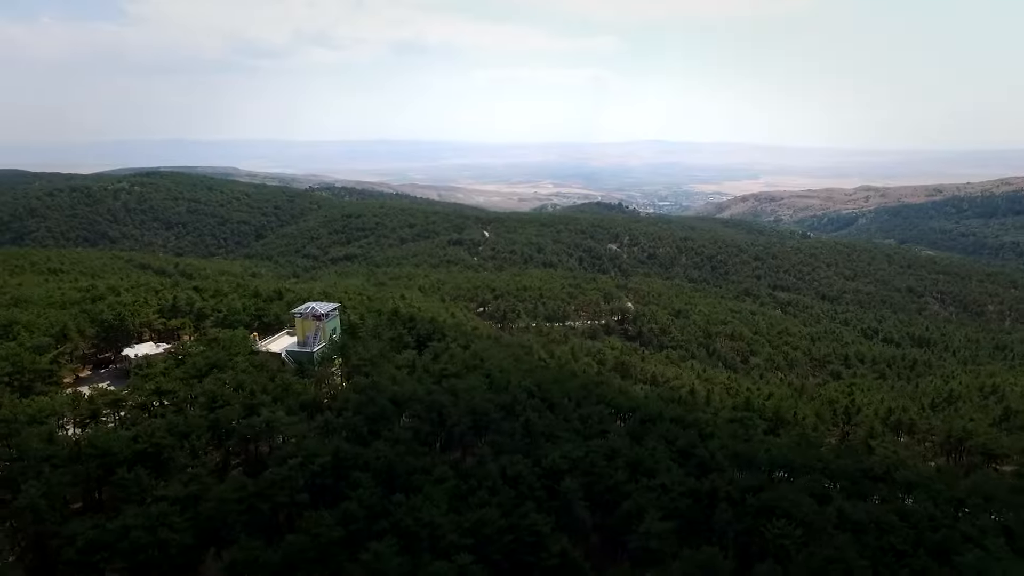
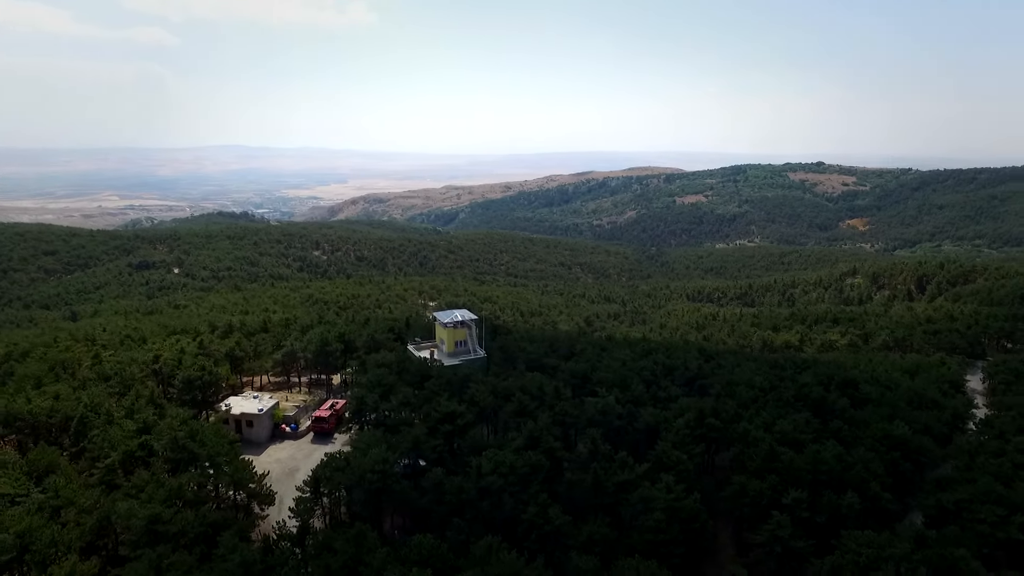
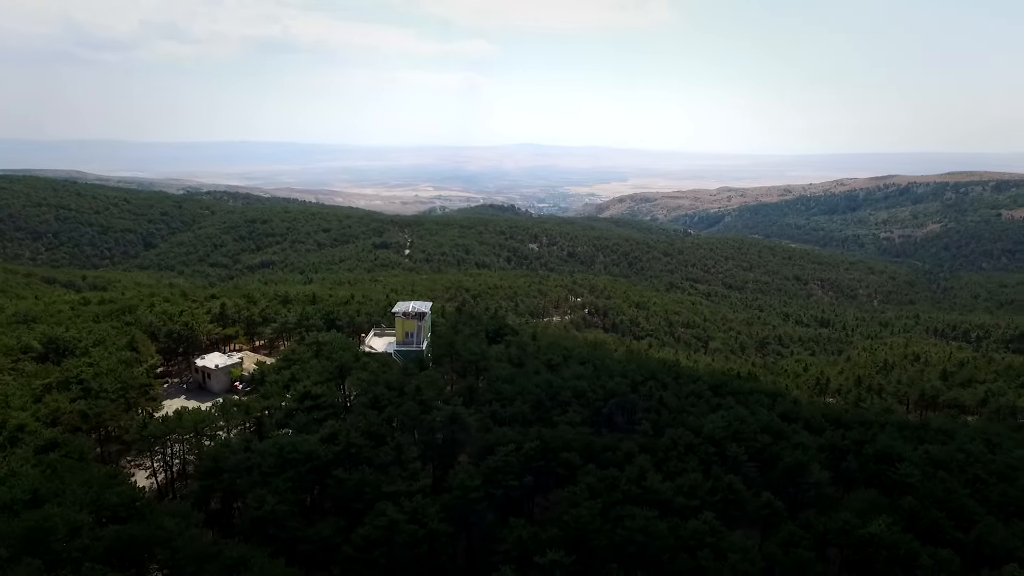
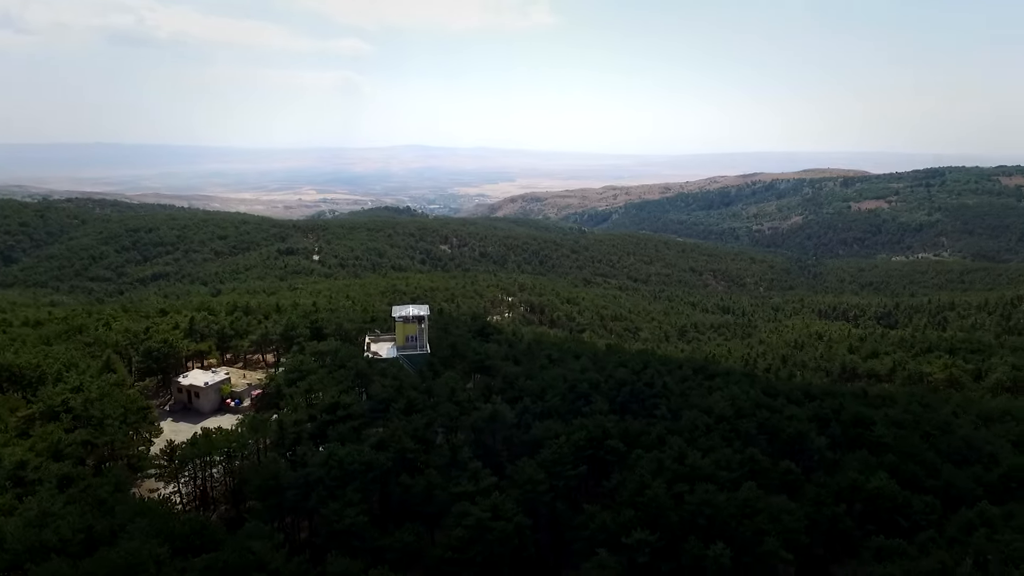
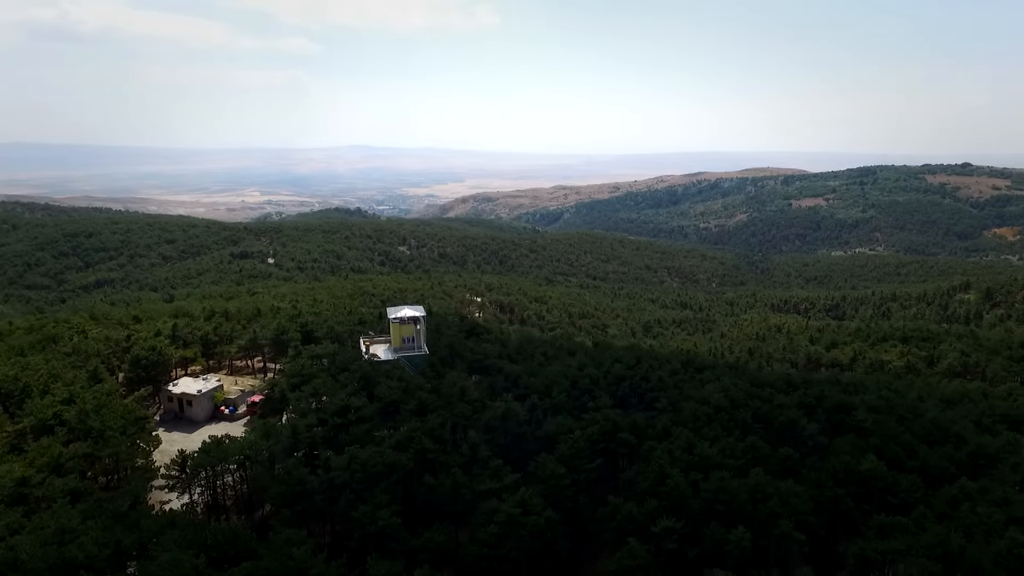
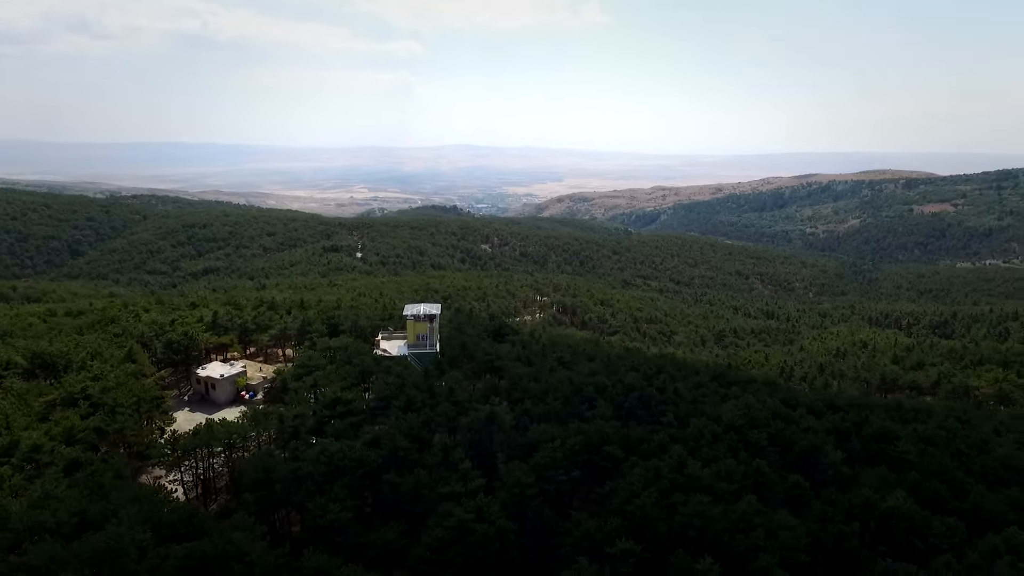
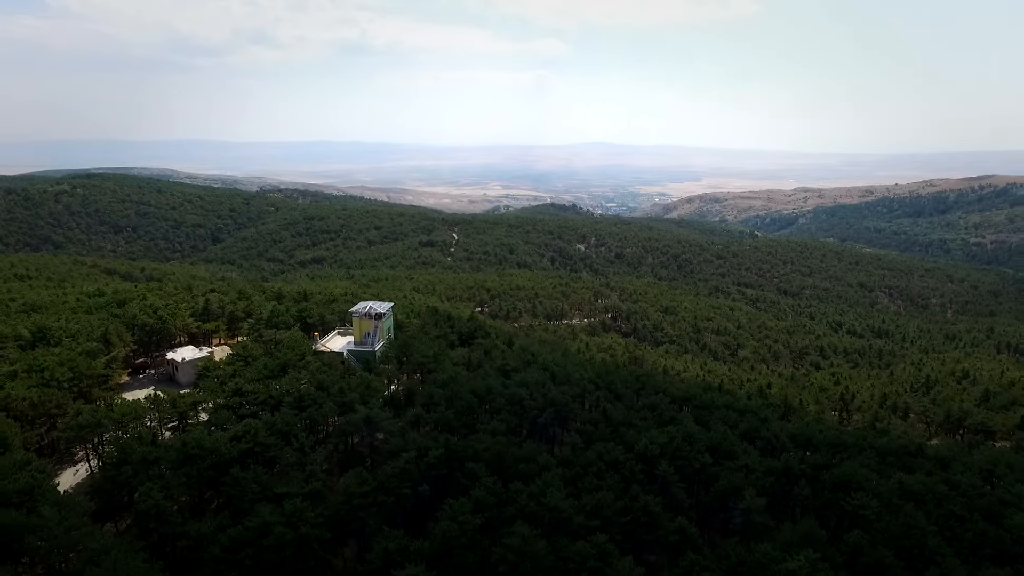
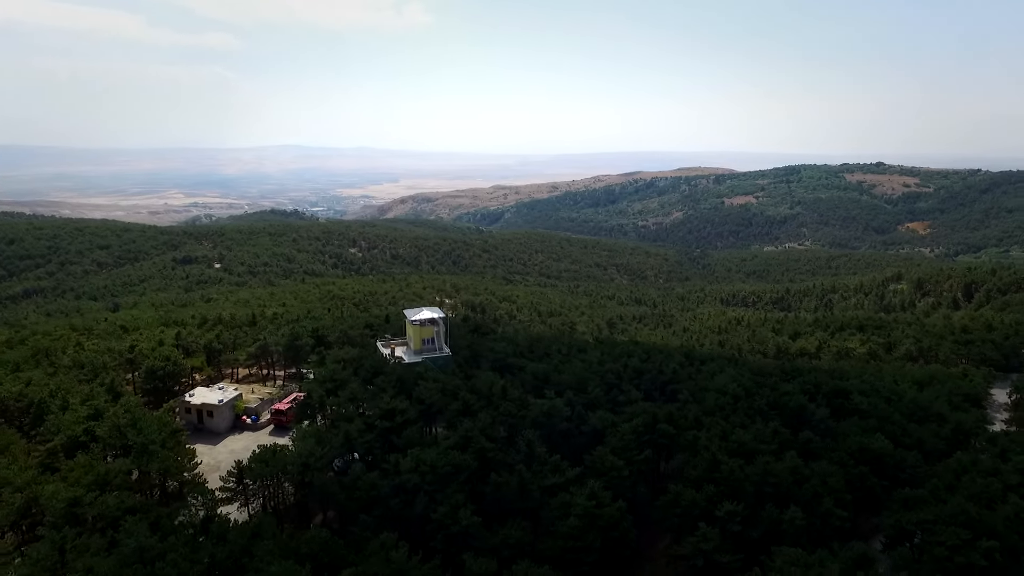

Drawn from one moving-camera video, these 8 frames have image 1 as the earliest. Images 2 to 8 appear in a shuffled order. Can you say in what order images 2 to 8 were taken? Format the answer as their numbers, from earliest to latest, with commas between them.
7, 3, 6, 4, 5, 8, 2
